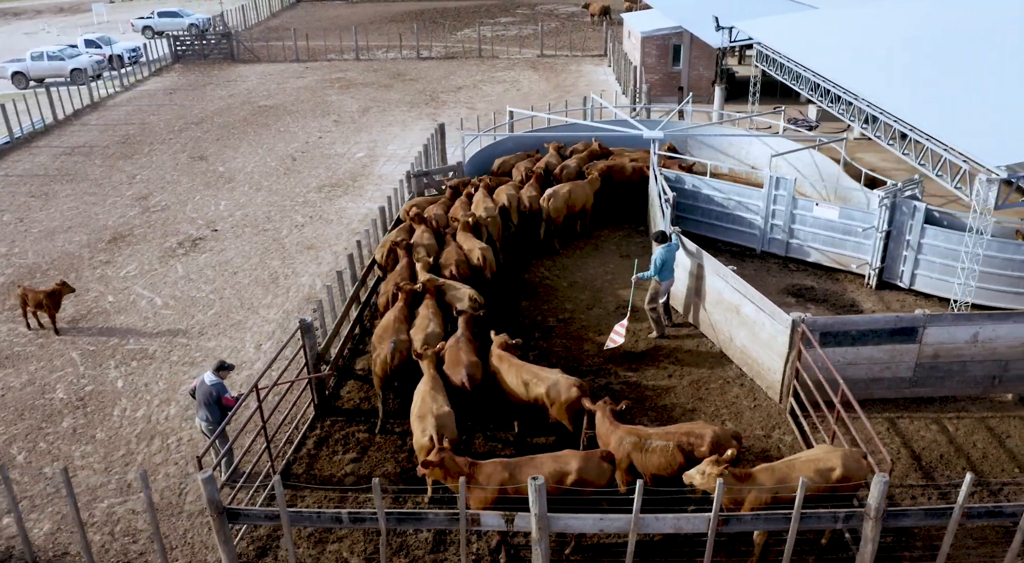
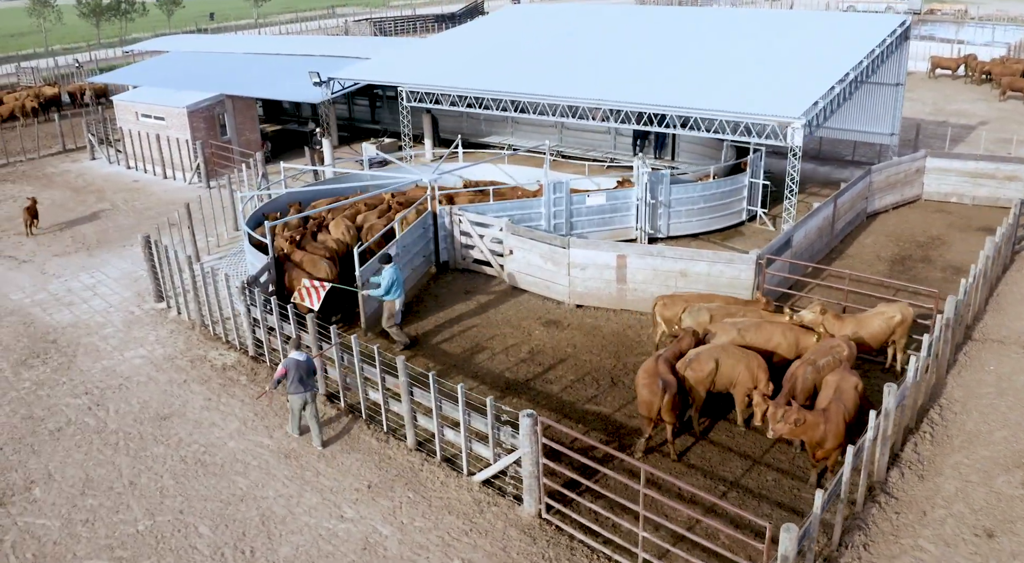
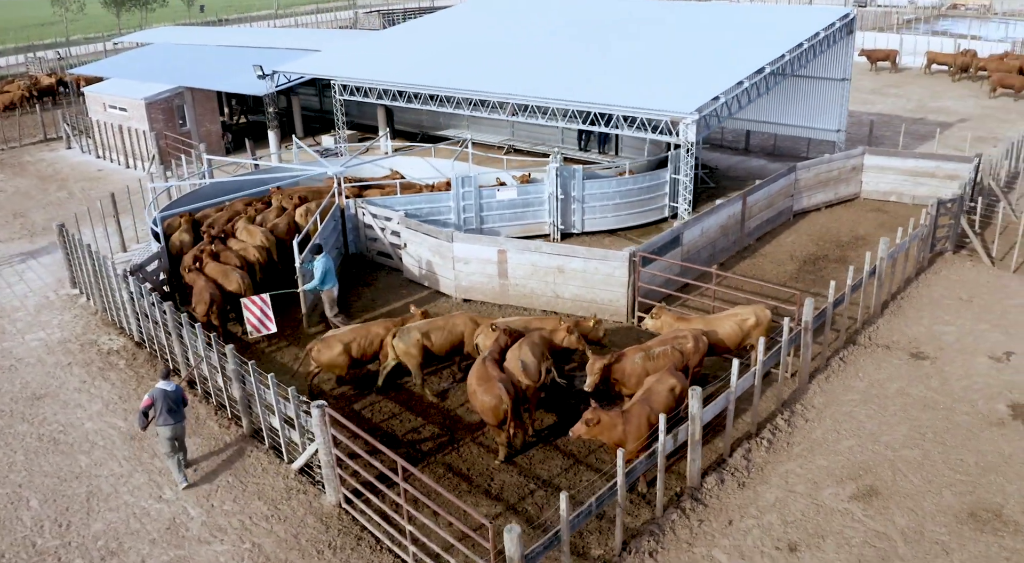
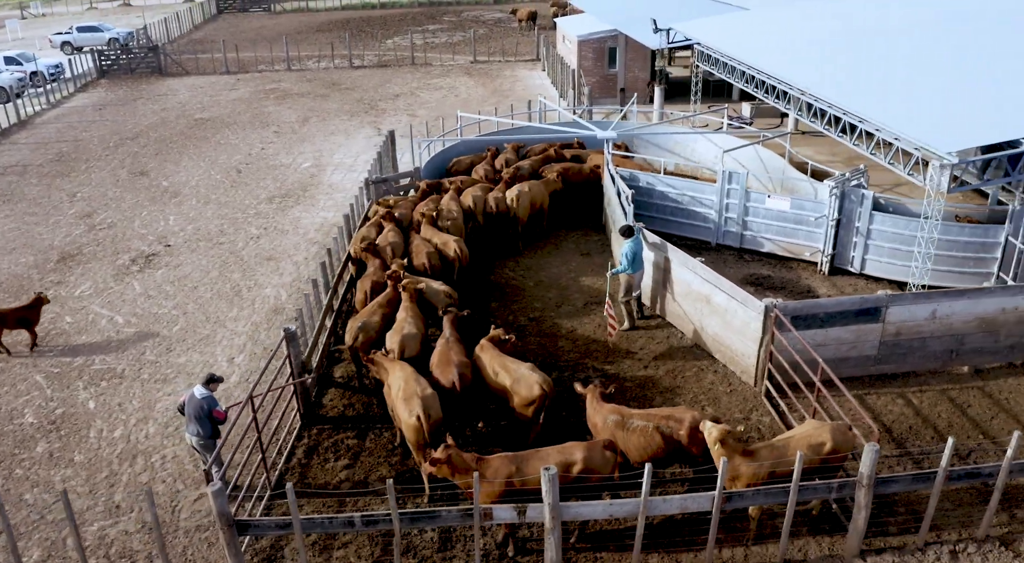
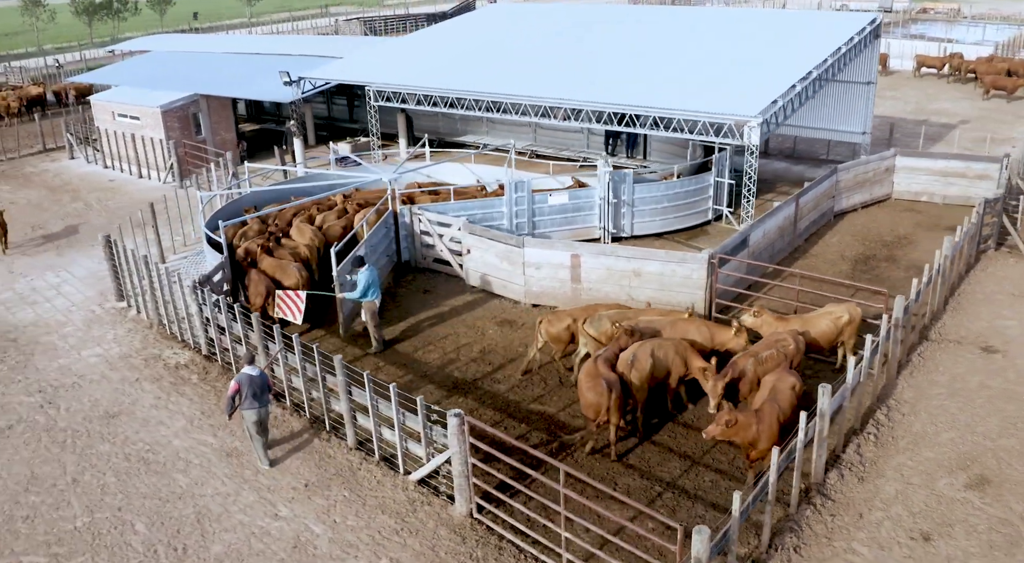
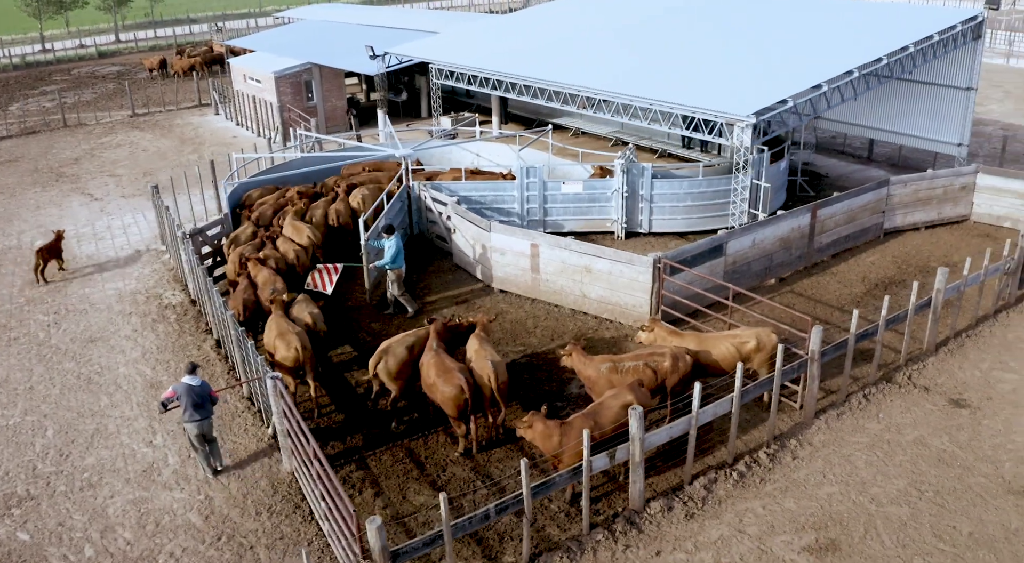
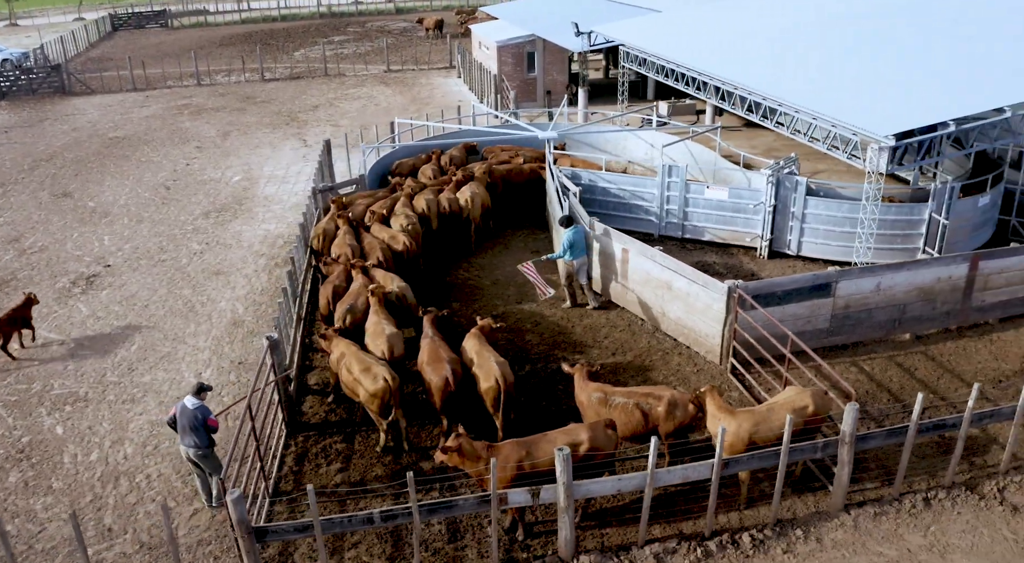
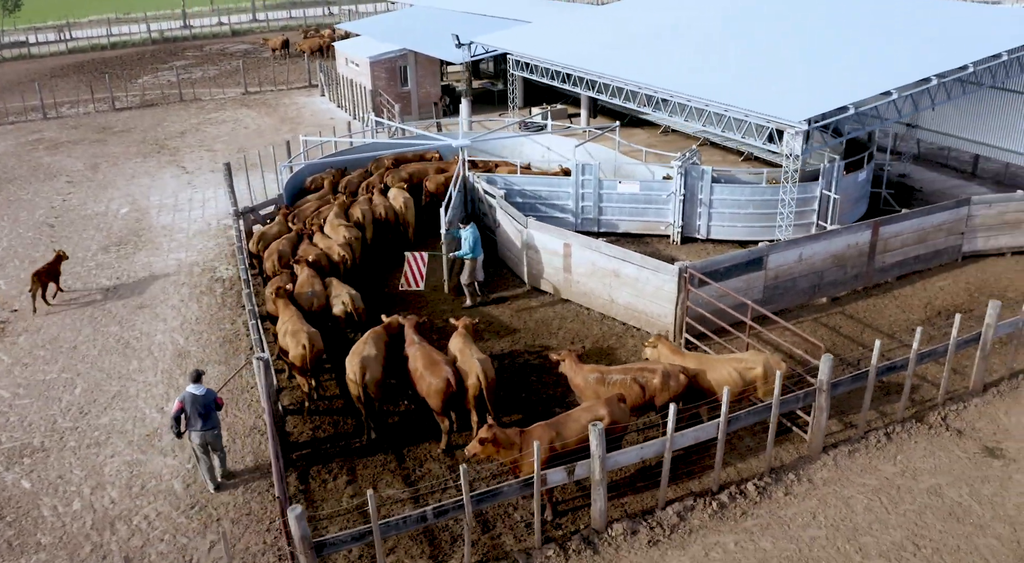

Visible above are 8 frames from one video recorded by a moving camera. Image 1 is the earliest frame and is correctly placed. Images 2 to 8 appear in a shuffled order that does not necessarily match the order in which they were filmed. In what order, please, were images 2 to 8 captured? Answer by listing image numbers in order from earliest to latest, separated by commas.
4, 7, 8, 6, 3, 5, 2
